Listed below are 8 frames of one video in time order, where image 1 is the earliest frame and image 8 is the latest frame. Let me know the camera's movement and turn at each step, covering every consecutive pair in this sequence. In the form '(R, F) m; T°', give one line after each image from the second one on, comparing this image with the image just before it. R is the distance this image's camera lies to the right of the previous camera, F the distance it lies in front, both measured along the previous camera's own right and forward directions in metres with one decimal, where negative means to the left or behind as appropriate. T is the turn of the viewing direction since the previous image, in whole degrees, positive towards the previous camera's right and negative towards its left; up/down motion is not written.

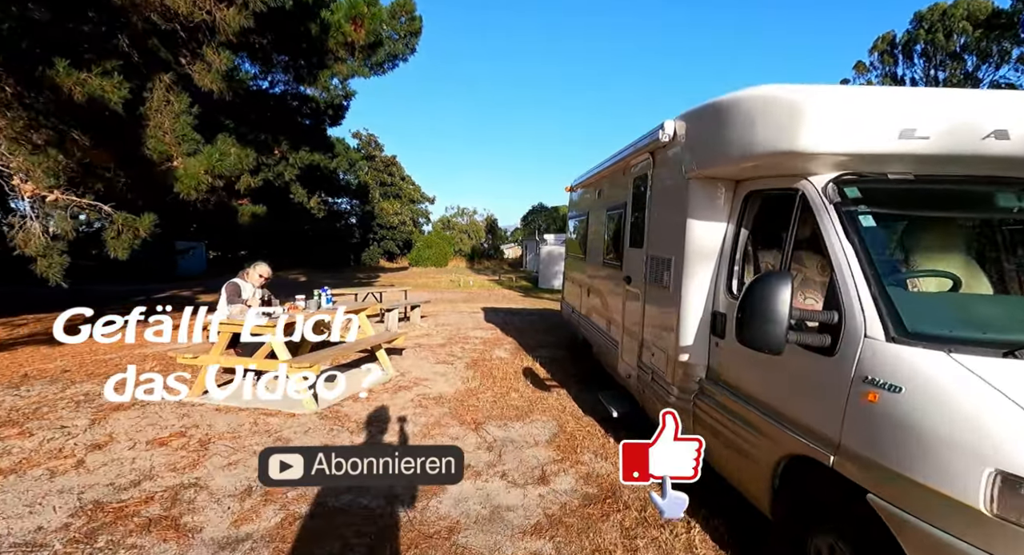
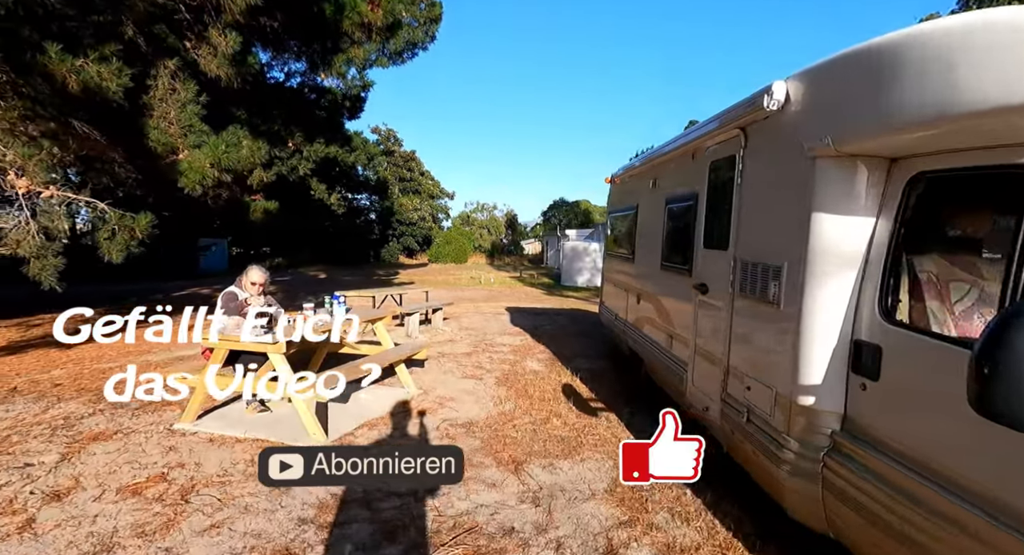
(-0.2, +0.7) m; -2°
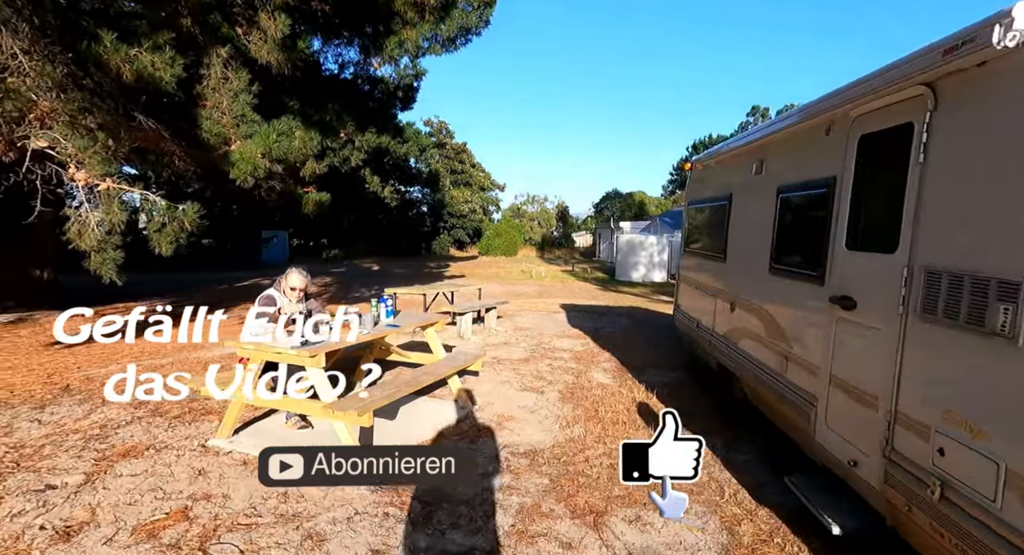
(-0.2, +0.6) m; -6°
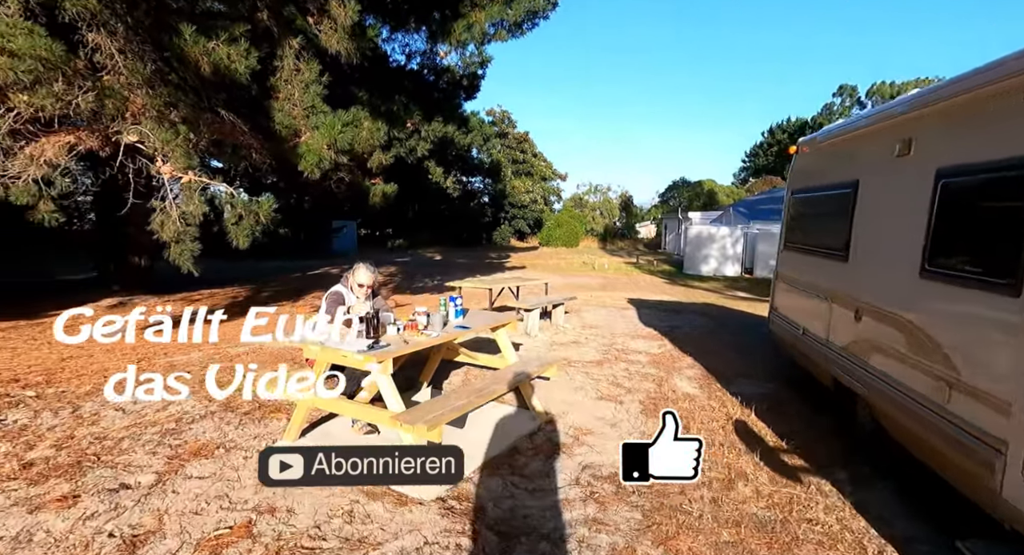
(-0.2, +0.4) m; -7°
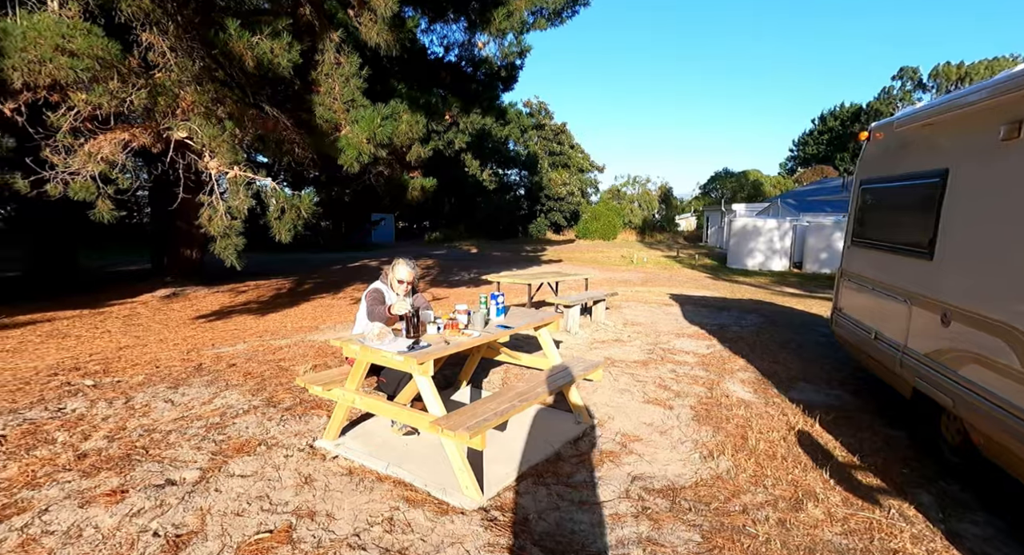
(-0.1, +0.2) m; -4°
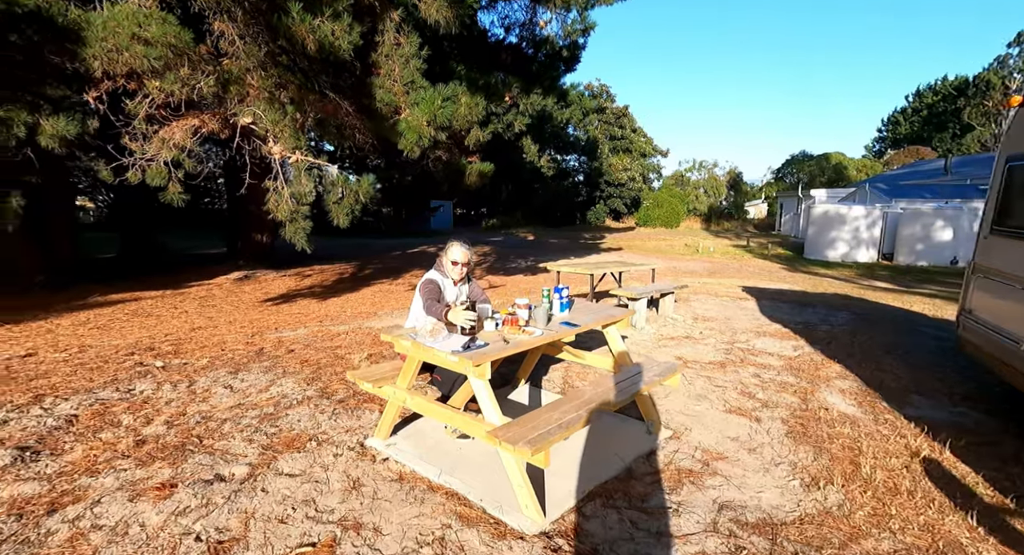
(-0.1, +0.4) m; -6°
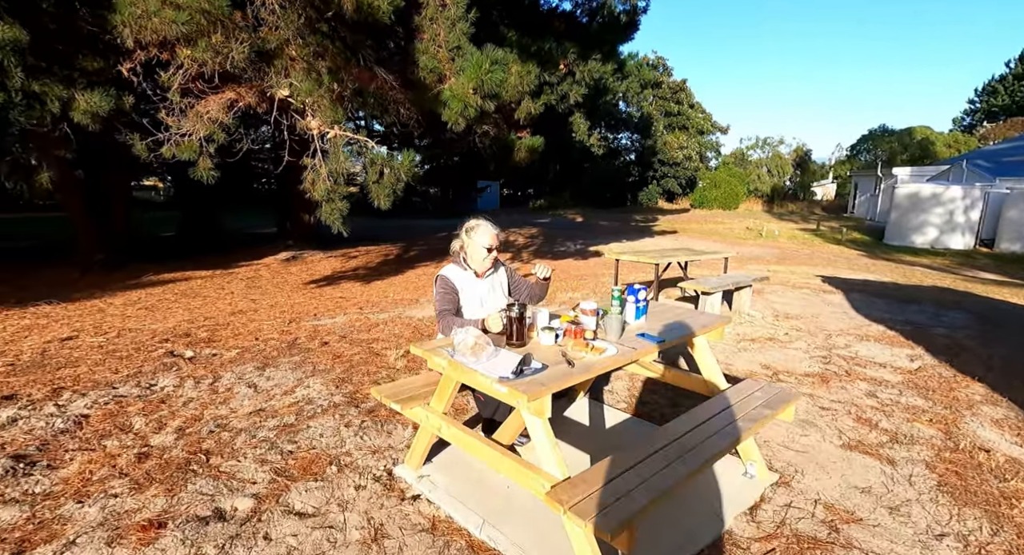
(-0.1, +0.7) m; -5°
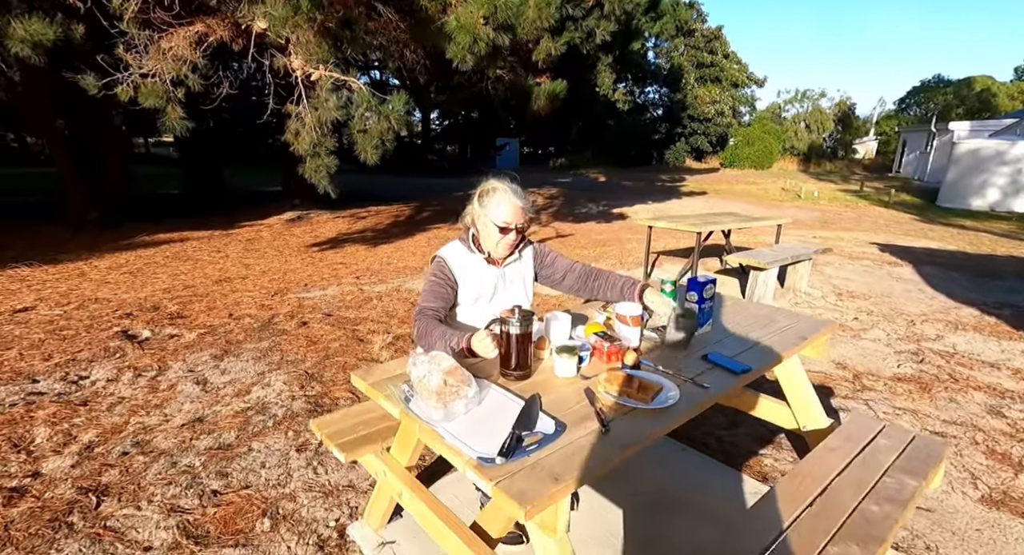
(+0.1, +0.9) m; -2°
